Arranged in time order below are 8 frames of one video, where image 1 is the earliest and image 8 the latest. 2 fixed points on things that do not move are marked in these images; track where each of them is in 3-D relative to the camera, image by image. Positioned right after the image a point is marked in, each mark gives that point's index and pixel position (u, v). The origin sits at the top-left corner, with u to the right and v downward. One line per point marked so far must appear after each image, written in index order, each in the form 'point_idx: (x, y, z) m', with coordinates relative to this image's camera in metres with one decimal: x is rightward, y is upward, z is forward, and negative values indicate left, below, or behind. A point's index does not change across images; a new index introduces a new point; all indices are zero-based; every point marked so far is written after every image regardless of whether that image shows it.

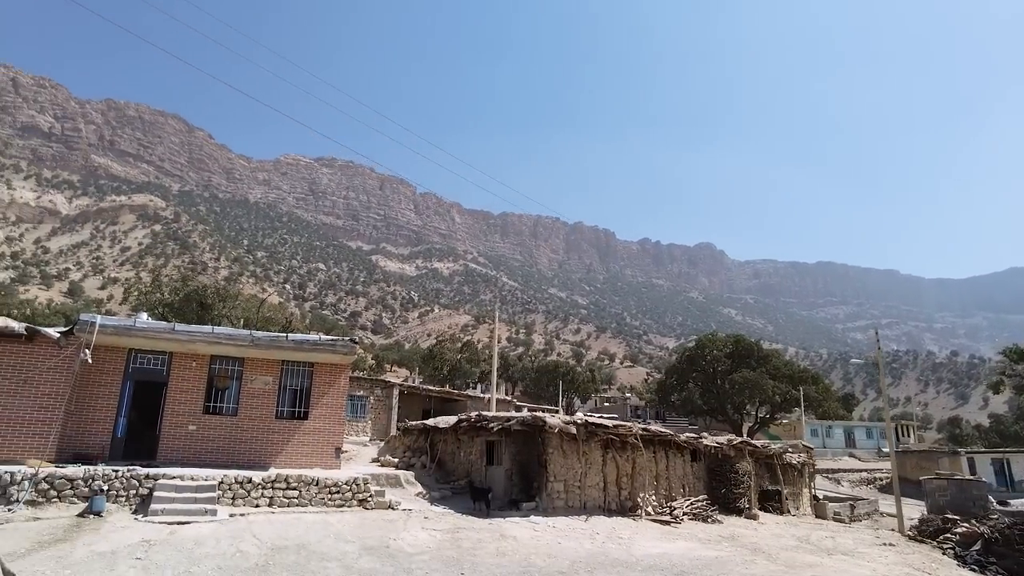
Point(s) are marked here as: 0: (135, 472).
0: (-7.5, -3.7, +13.1) m
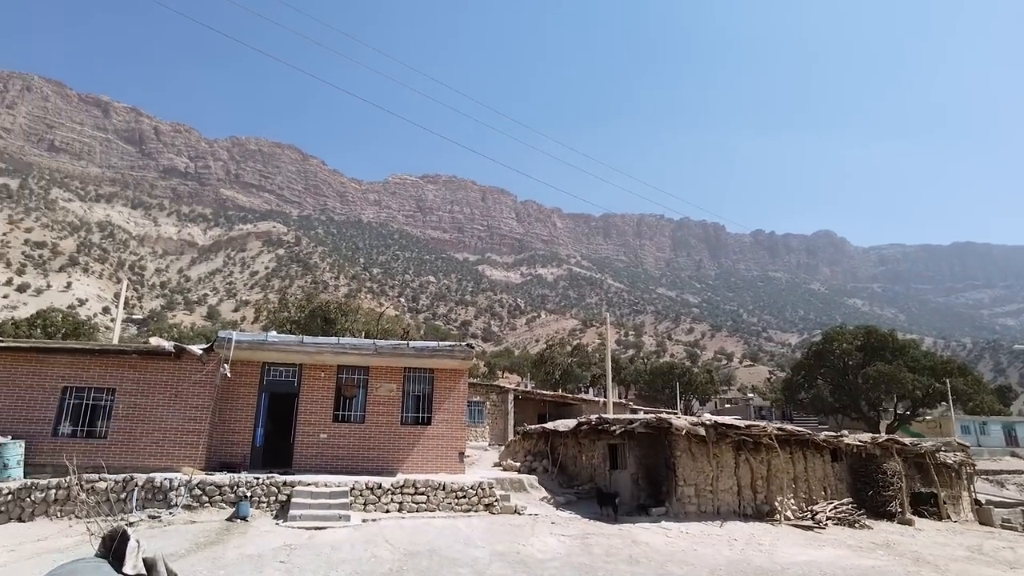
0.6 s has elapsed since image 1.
0: (-4.9, -4.0, +13.7) m
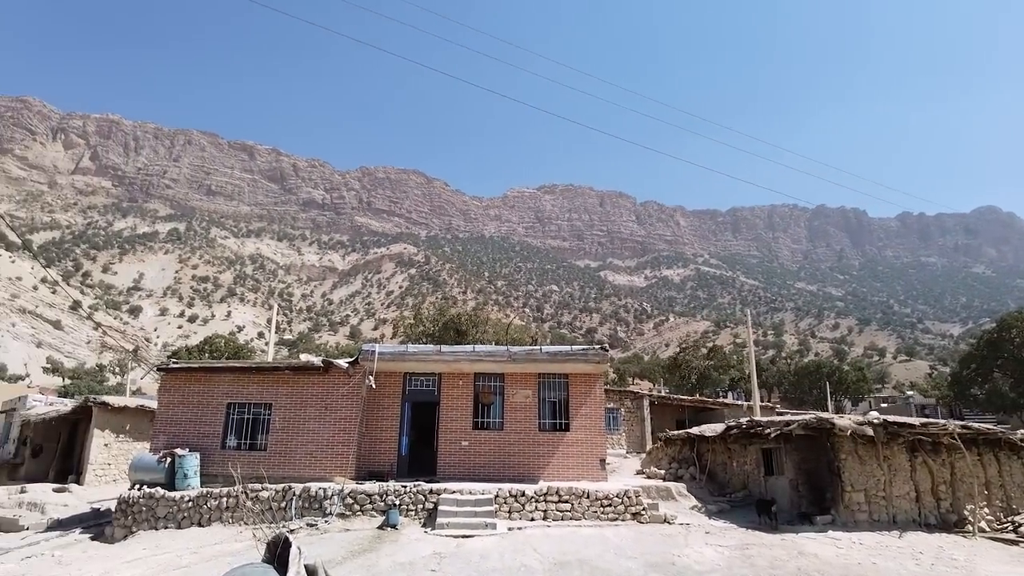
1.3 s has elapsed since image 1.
0: (-1.9, -4.2, +13.8) m
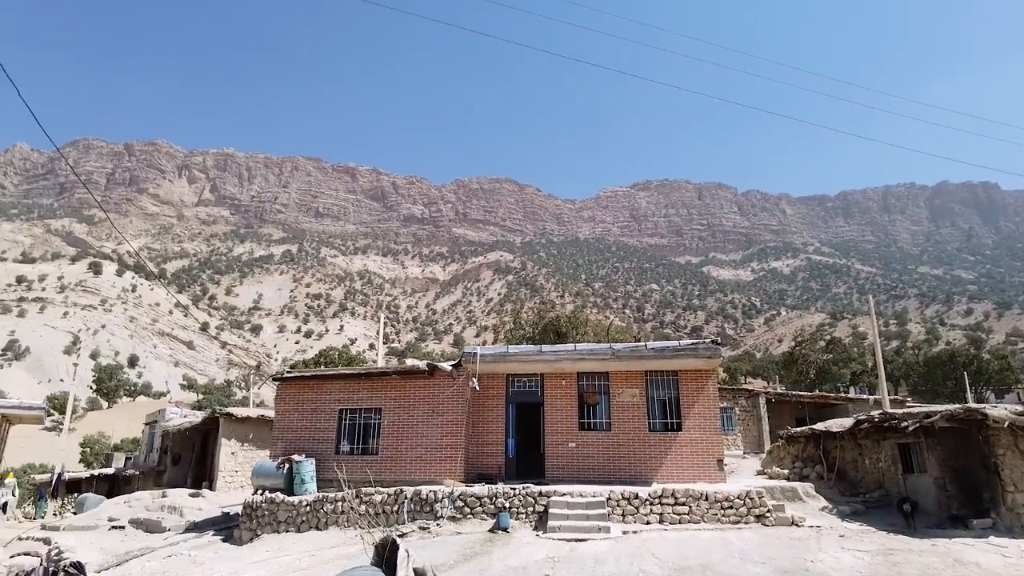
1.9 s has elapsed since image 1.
0: (+0.4, -4.1, +13.5) m
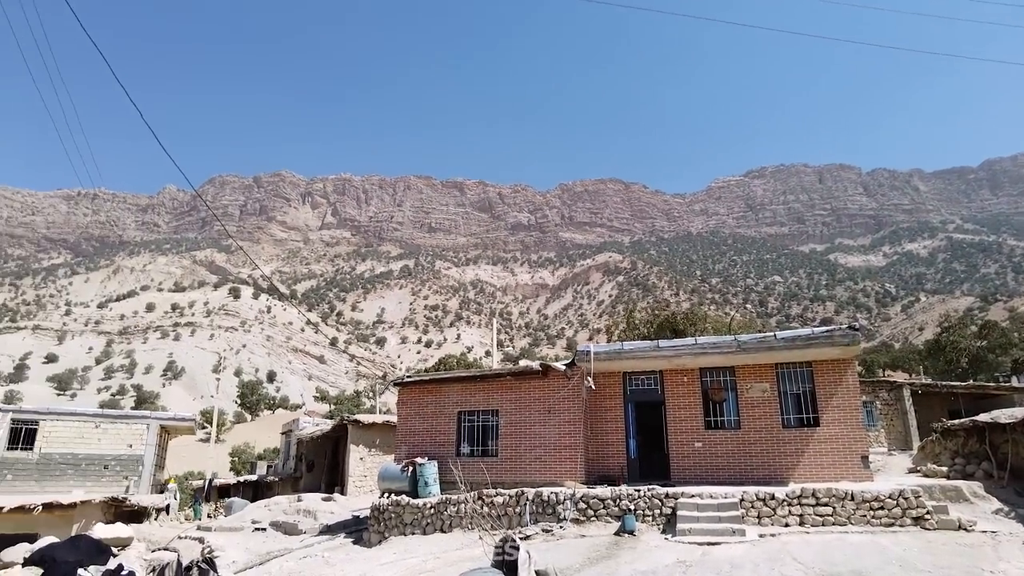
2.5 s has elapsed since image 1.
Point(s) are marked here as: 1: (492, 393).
0: (+2.8, -4.0, +12.9) m
1: (-0.5, -2.6, +16.4) m
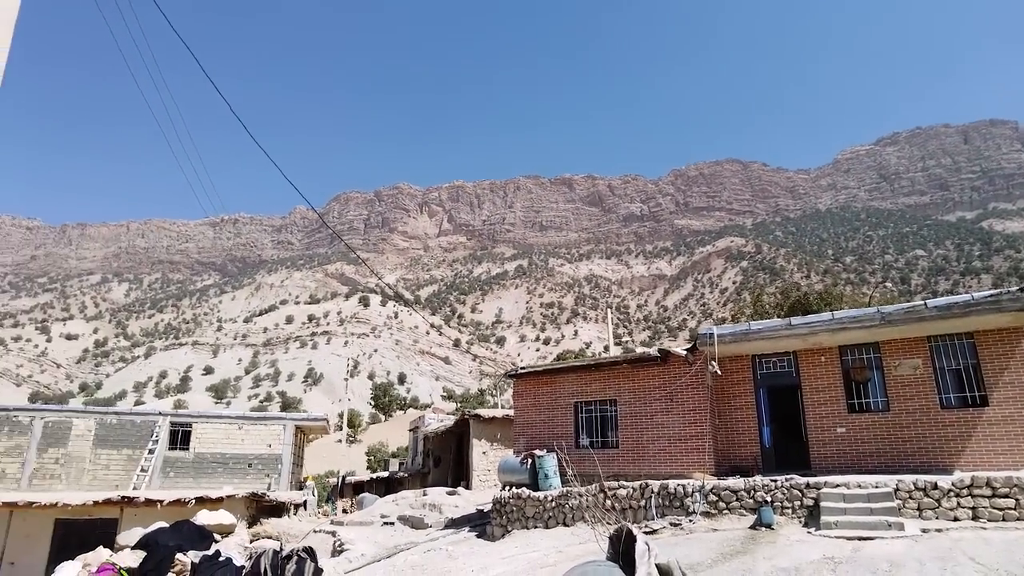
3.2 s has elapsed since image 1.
0: (+5.0, -3.4, +11.7) m
1: (+2.3, -2.2, +15.8) m
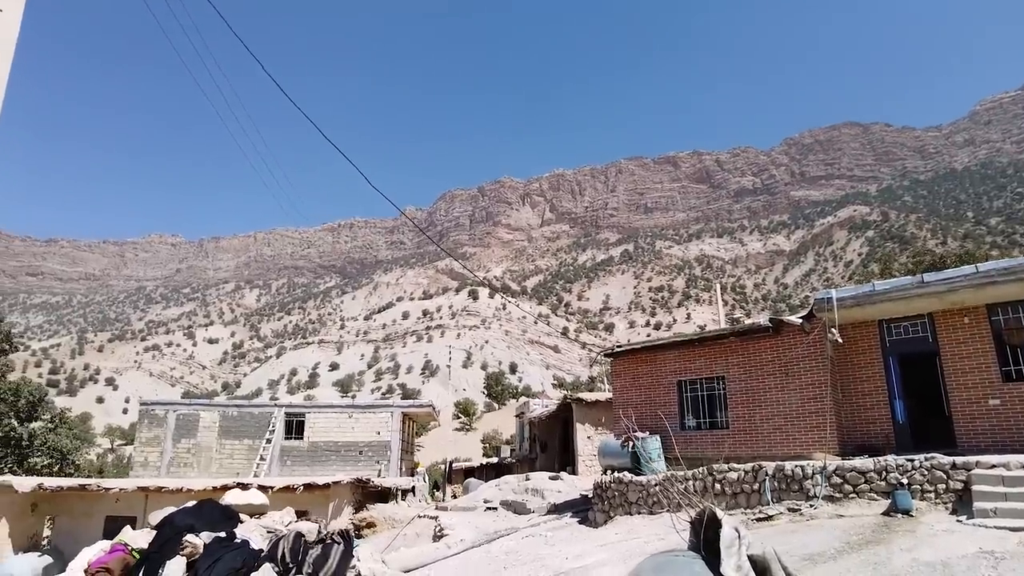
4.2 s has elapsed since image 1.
0: (+6.6, -2.7, +10.2) m
1: (+4.5, -1.5, +14.5) m
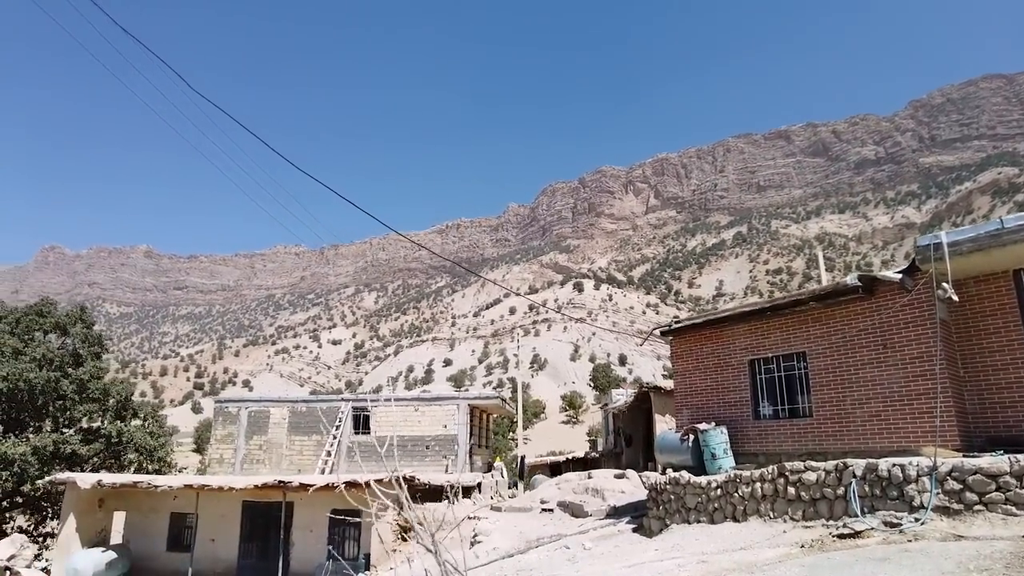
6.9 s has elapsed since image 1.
0: (+6.5, -1.8, +7.2) m
1: (+5.1, -0.8, +11.8) m
